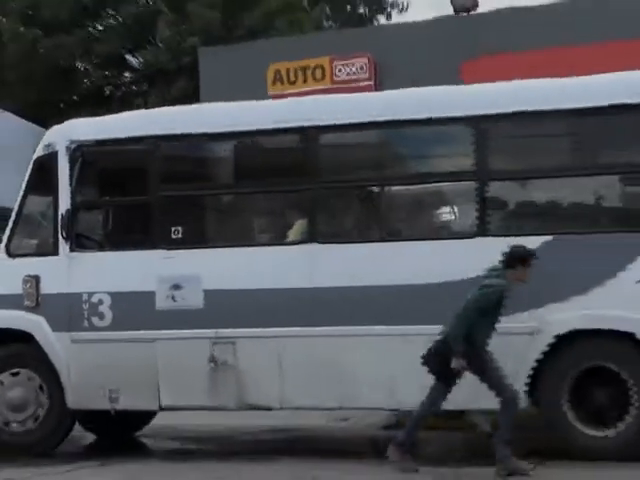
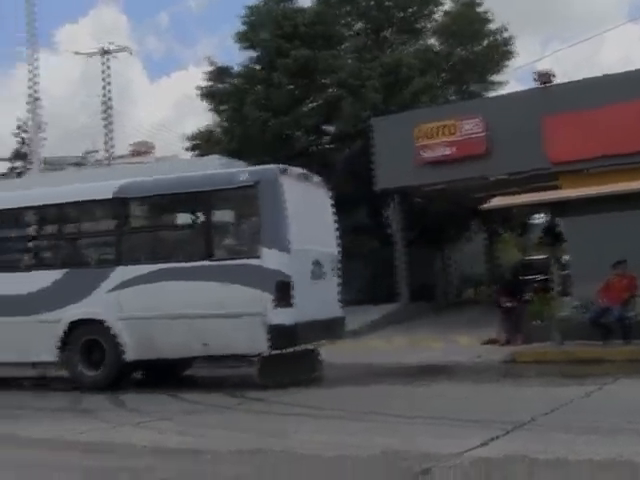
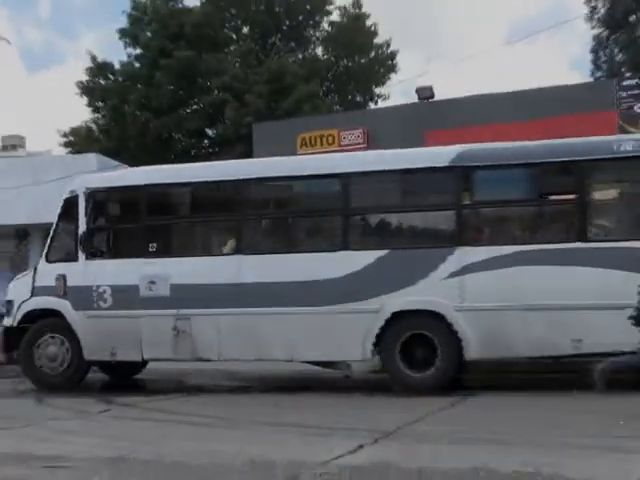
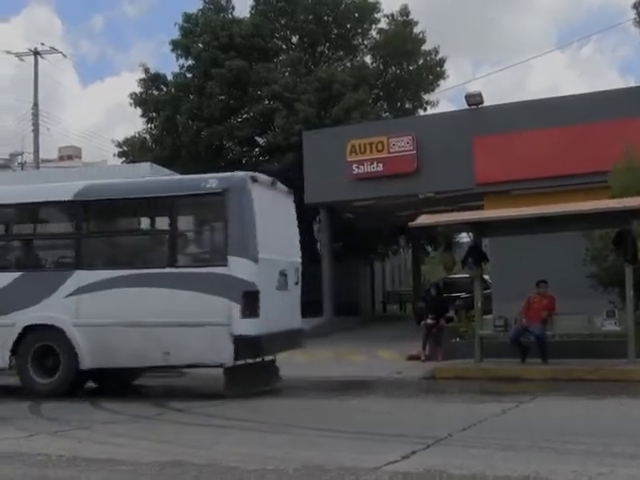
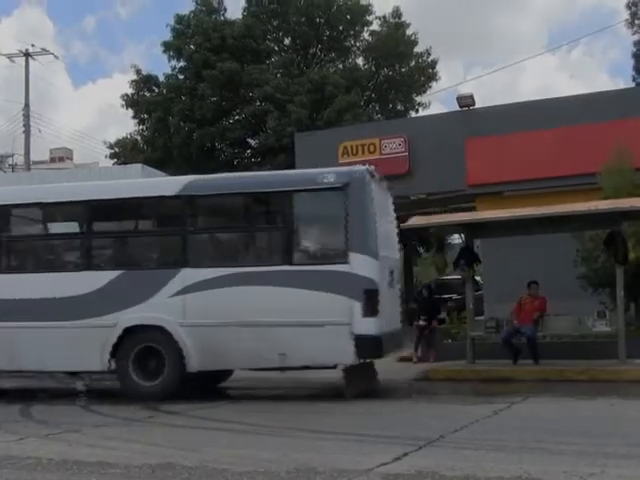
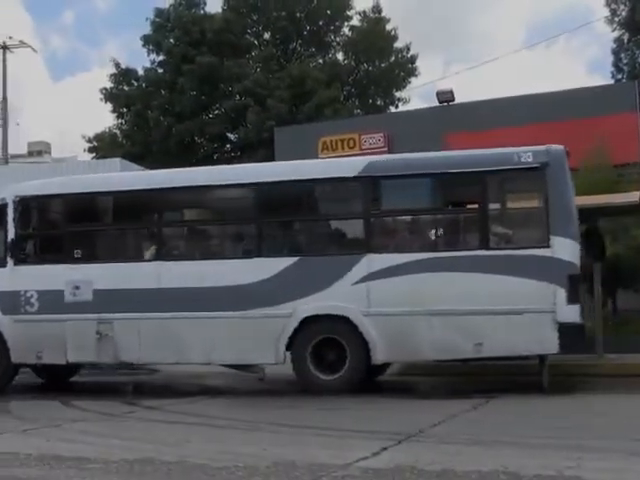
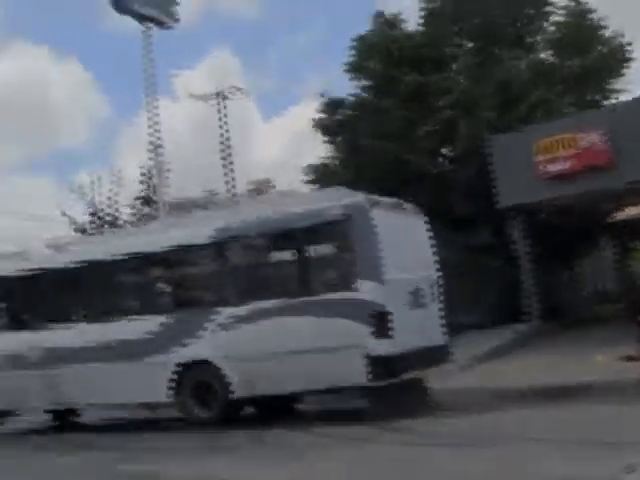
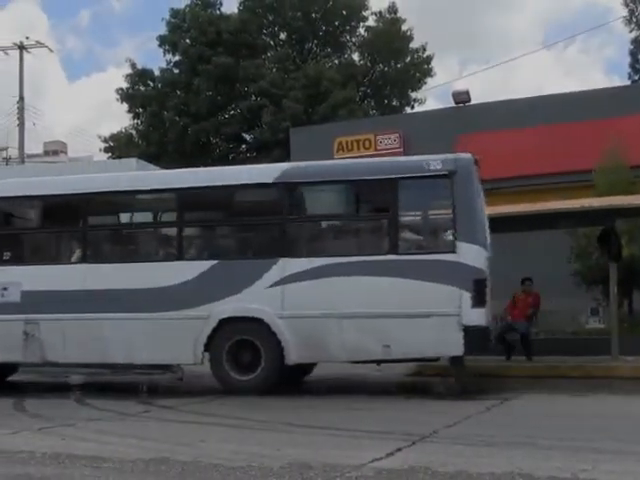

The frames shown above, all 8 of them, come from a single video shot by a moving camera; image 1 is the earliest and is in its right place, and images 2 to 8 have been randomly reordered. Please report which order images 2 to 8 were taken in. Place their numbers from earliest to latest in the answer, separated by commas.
3, 6, 8, 5, 4, 2, 7
